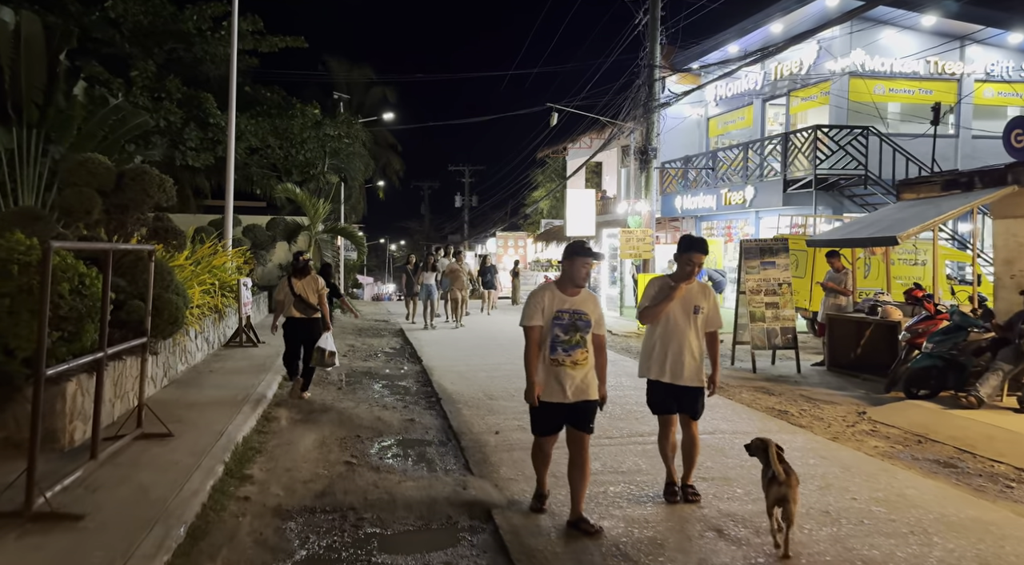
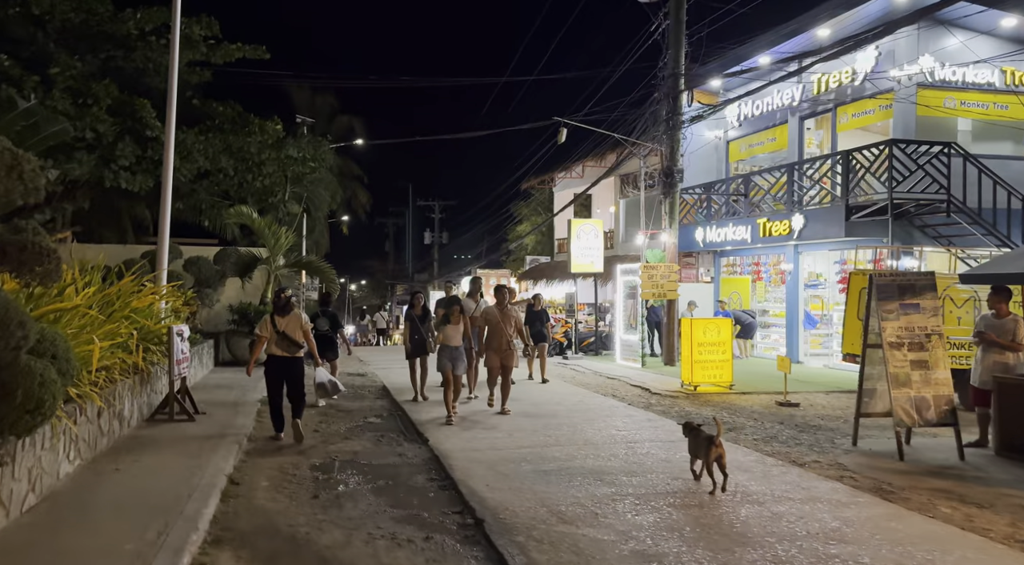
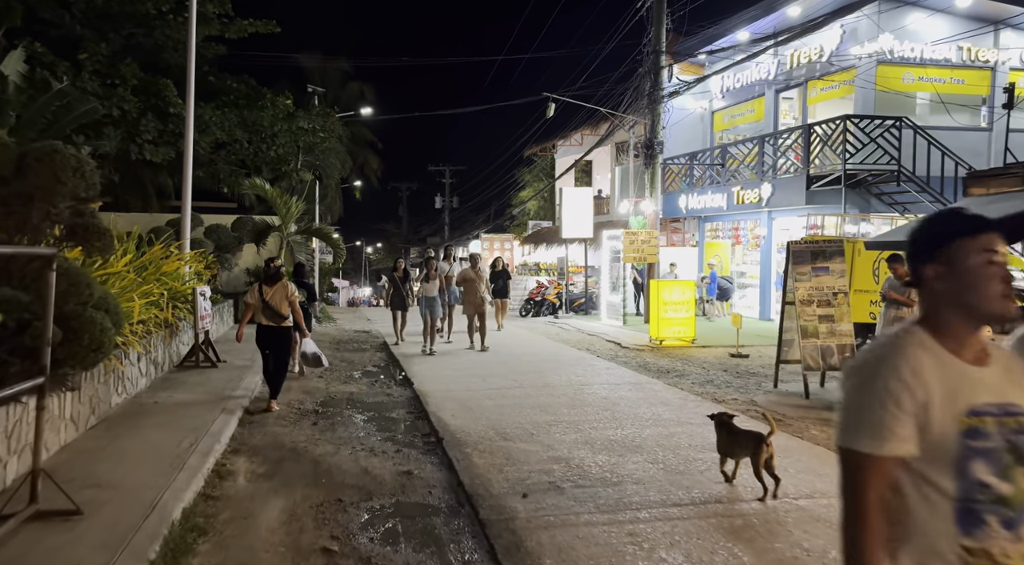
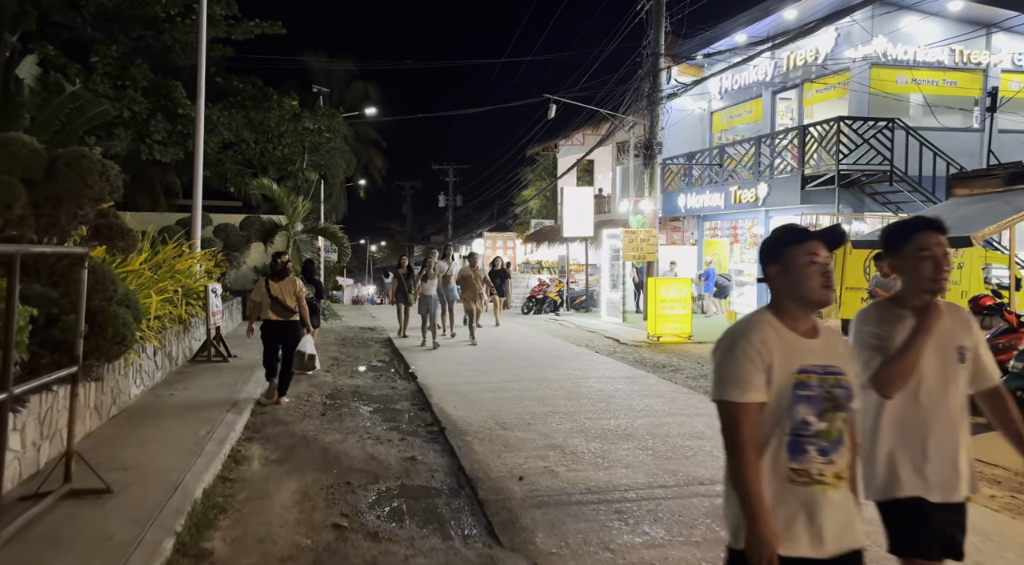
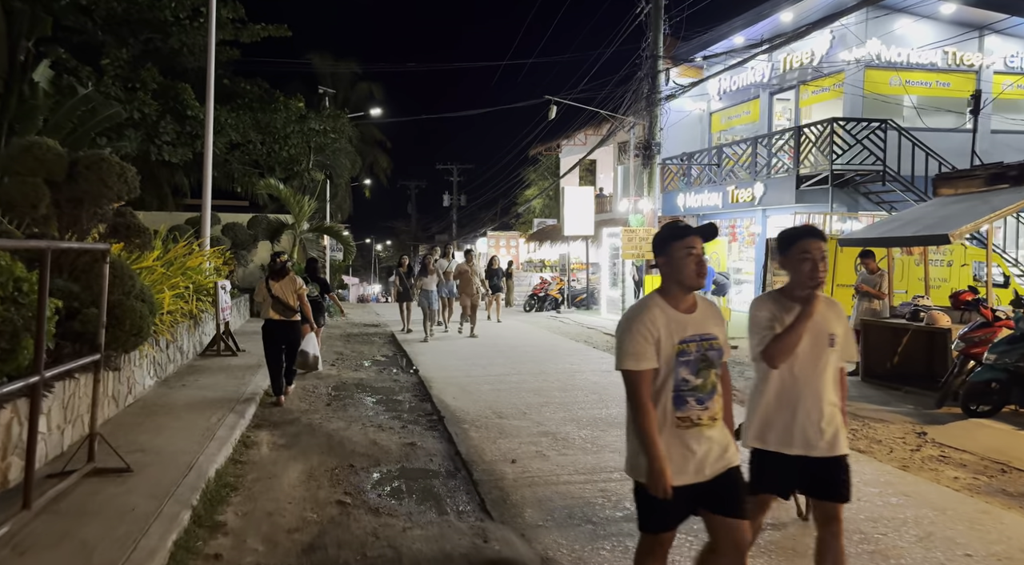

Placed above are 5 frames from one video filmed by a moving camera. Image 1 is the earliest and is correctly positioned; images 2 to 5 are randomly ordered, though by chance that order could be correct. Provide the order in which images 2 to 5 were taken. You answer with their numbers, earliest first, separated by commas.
5, 4, 3, 2
